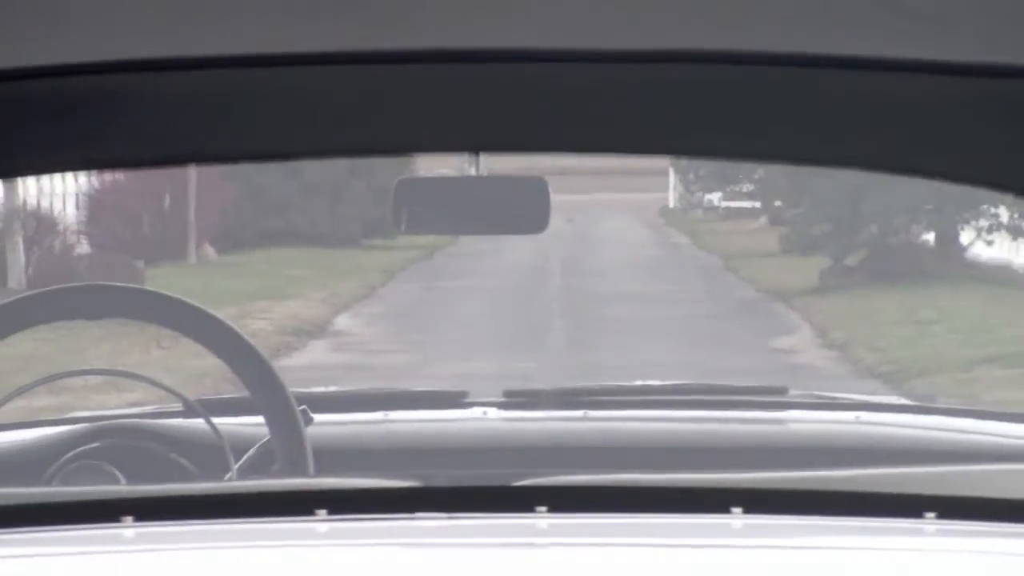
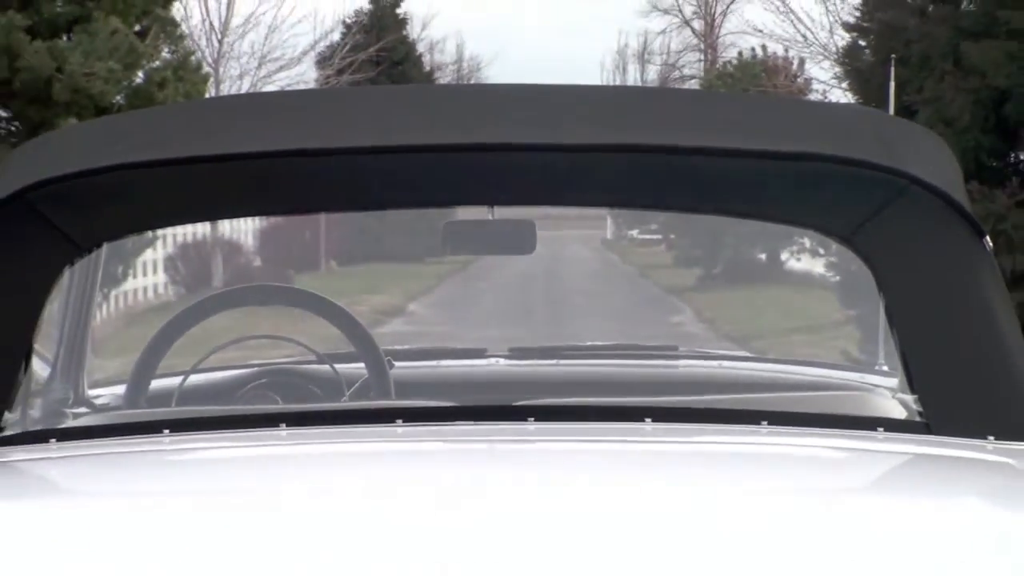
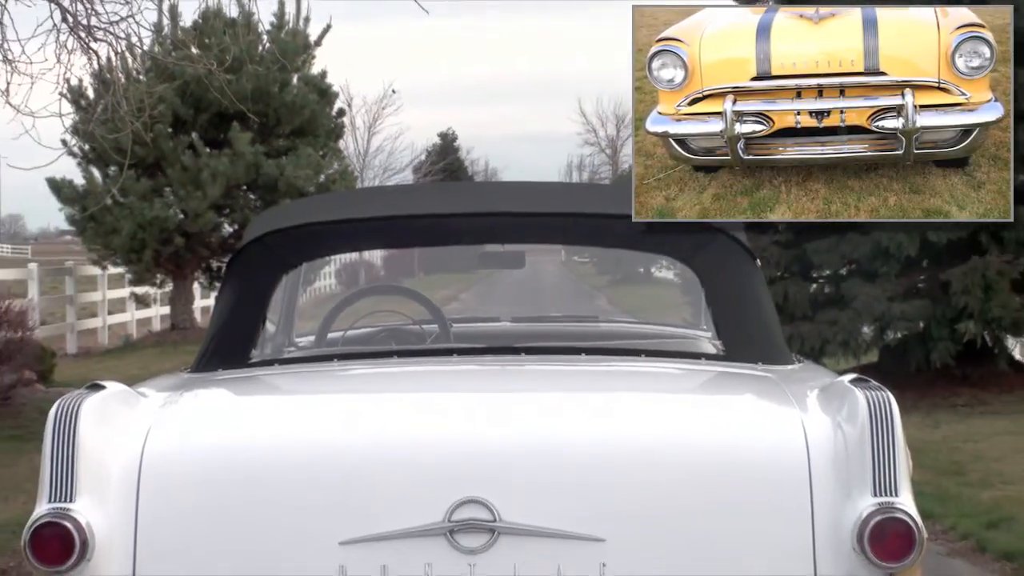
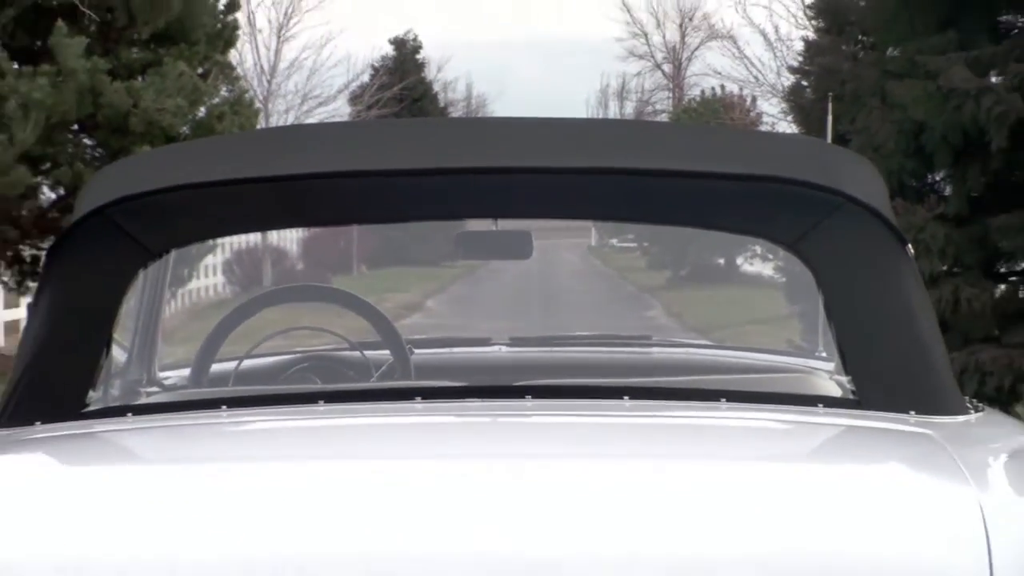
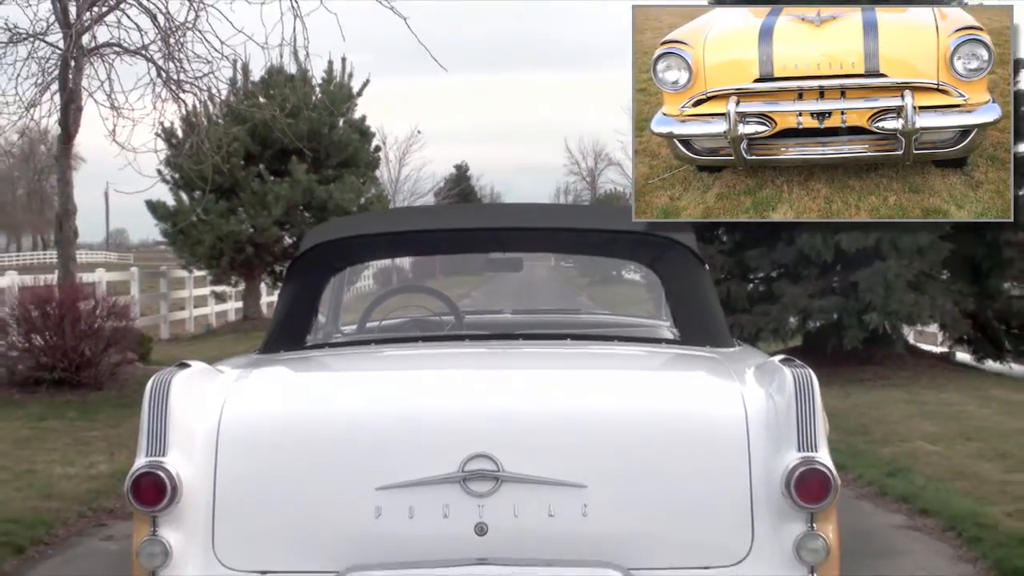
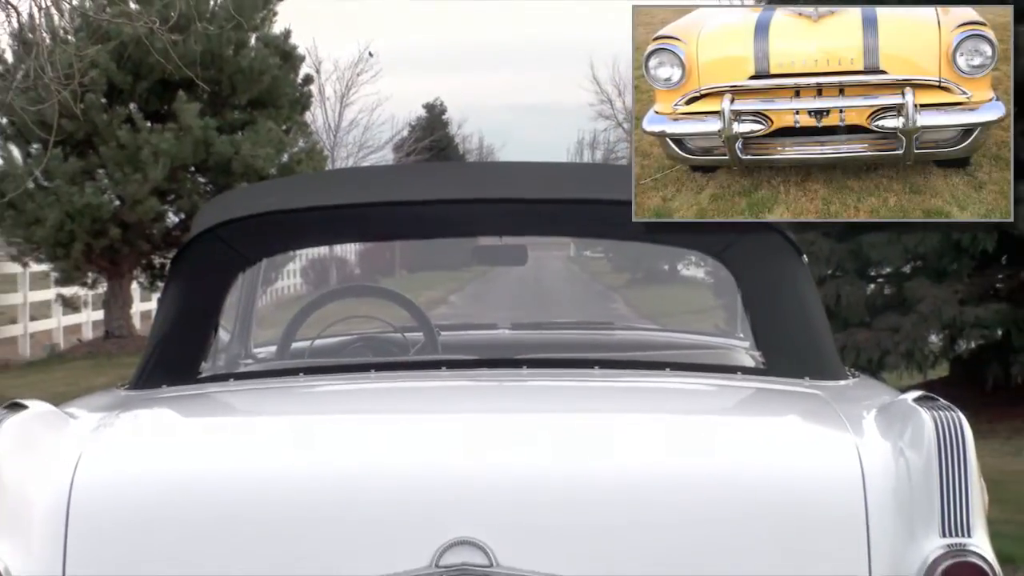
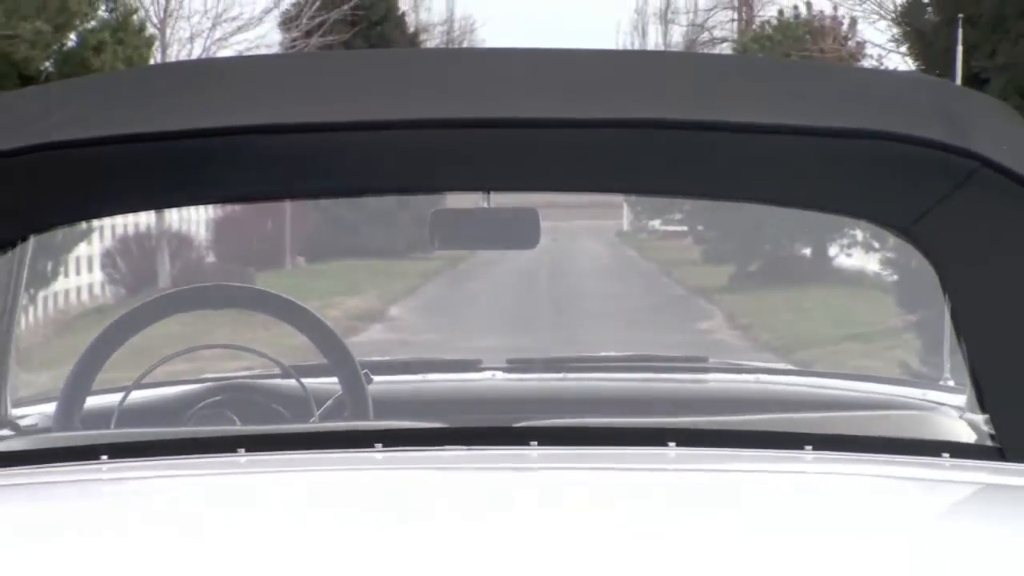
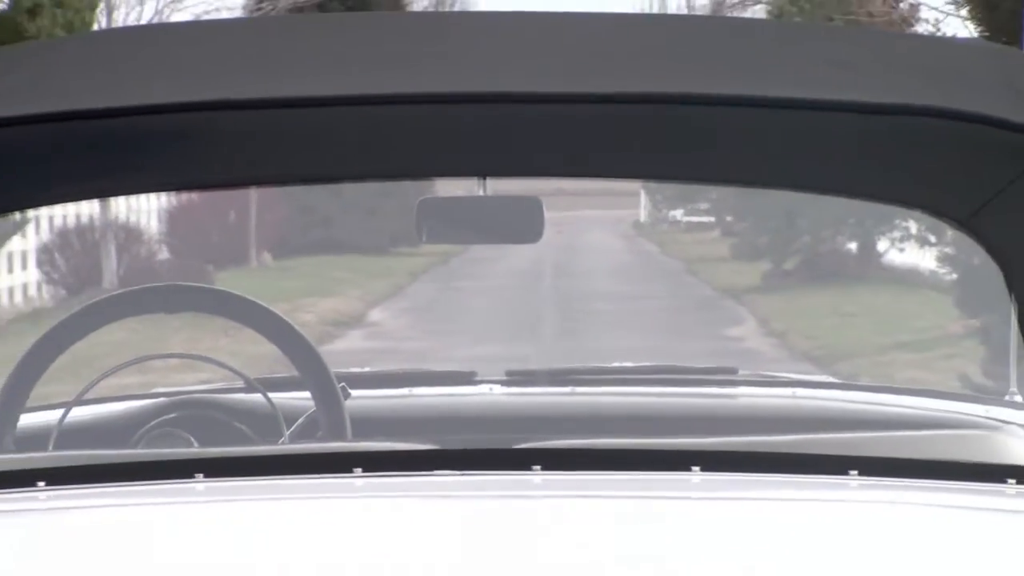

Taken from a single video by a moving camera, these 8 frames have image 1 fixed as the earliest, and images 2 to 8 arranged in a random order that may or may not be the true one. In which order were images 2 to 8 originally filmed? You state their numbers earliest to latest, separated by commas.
8, 7, 2, 4, 6, 3, 5
